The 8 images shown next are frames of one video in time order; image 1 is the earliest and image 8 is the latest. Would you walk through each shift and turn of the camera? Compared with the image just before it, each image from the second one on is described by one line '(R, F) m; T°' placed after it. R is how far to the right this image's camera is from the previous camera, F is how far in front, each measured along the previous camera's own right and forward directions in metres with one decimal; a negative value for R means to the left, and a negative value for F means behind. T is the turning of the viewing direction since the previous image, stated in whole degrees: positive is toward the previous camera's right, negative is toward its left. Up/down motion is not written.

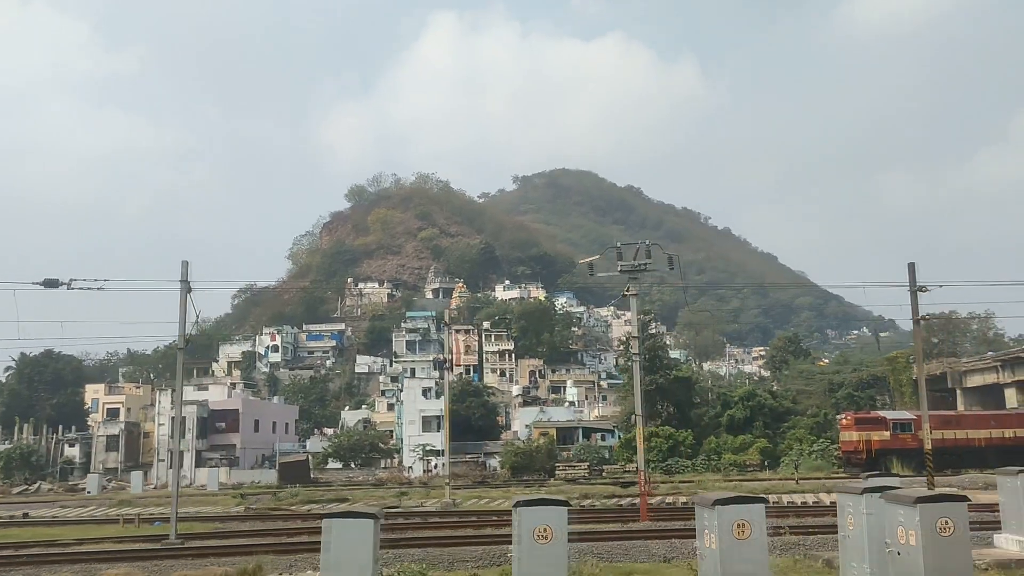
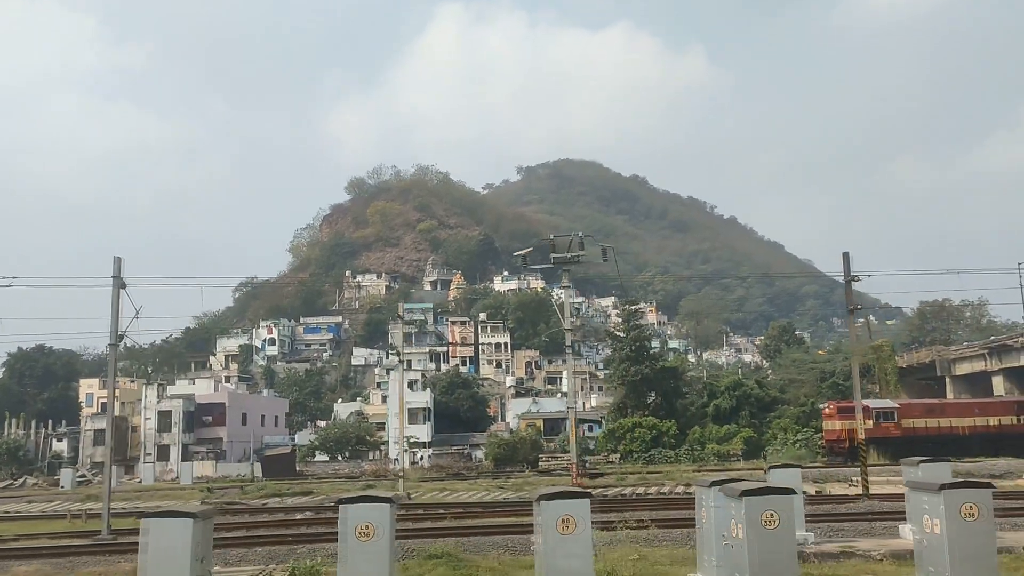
(+1.1, +0.1) m; 0°
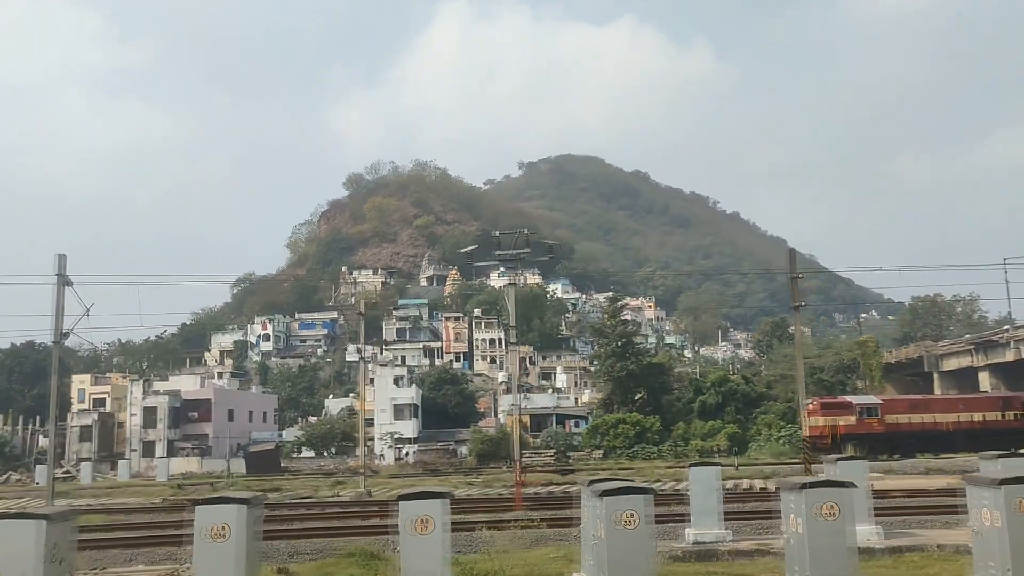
(+0.9, 0.0) m; 0°
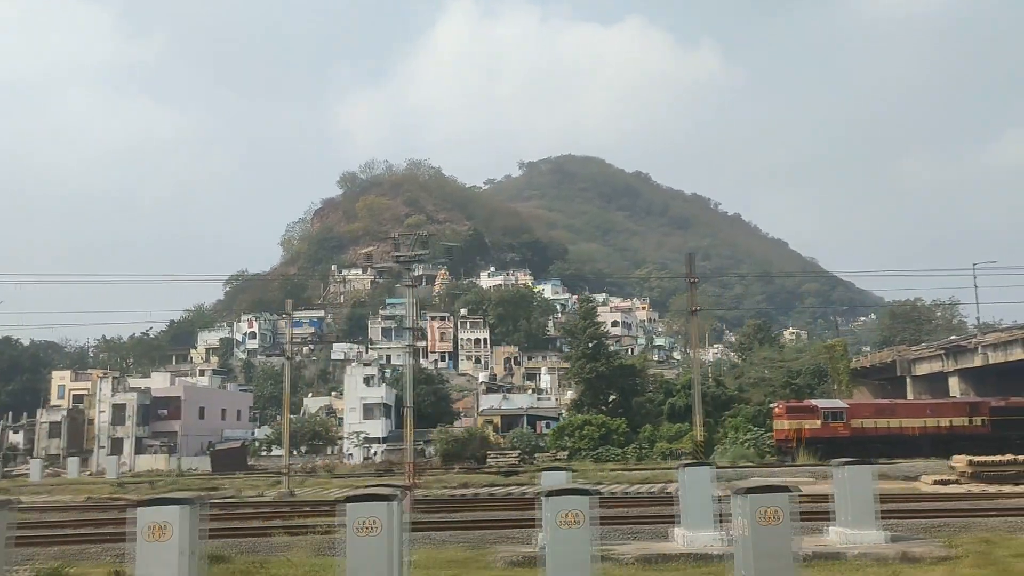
(+1.5, 0.0) m; 0°
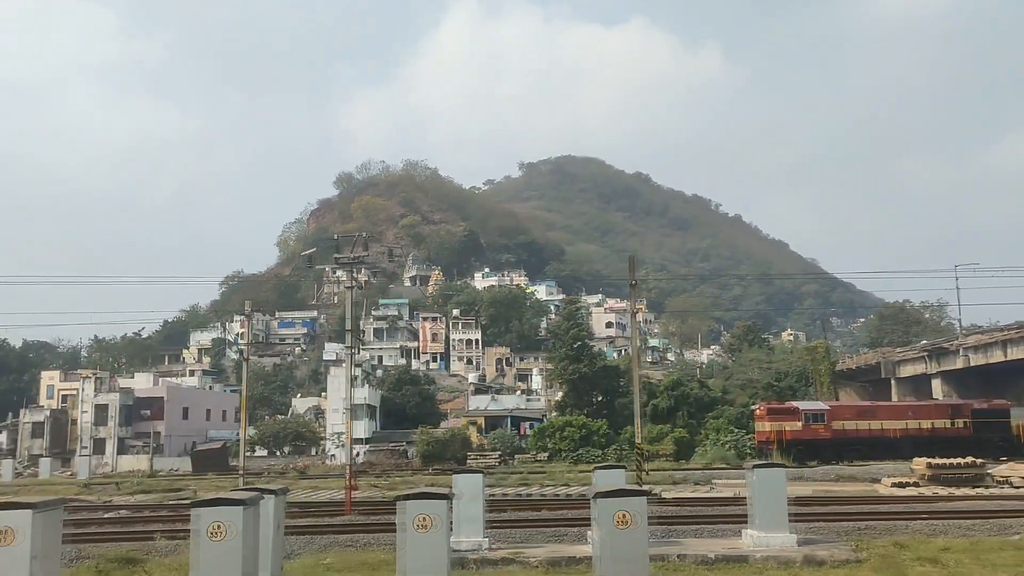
(+0.9, 0.0) m; 0°
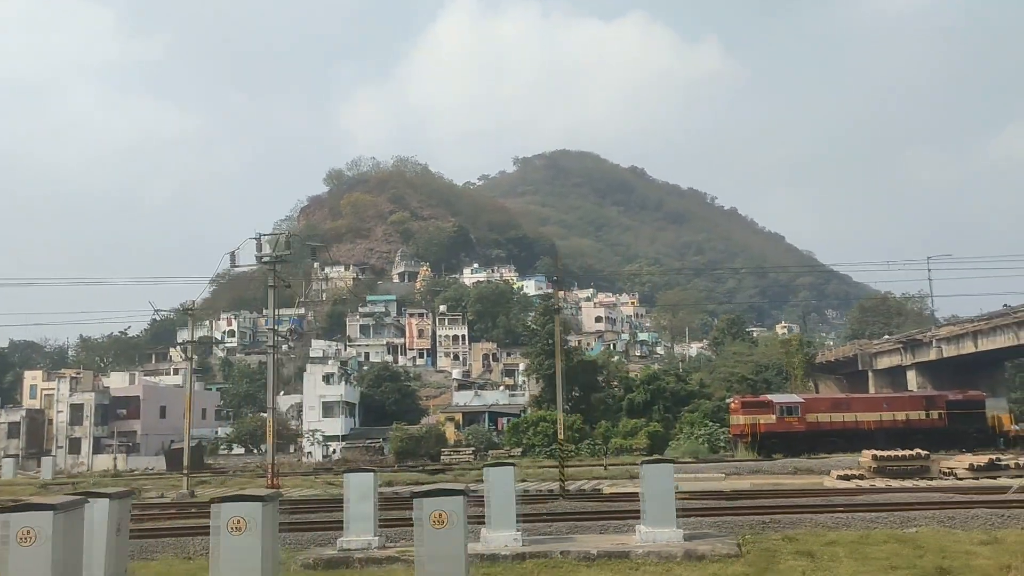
(+1.1, 0.0) m; 0°
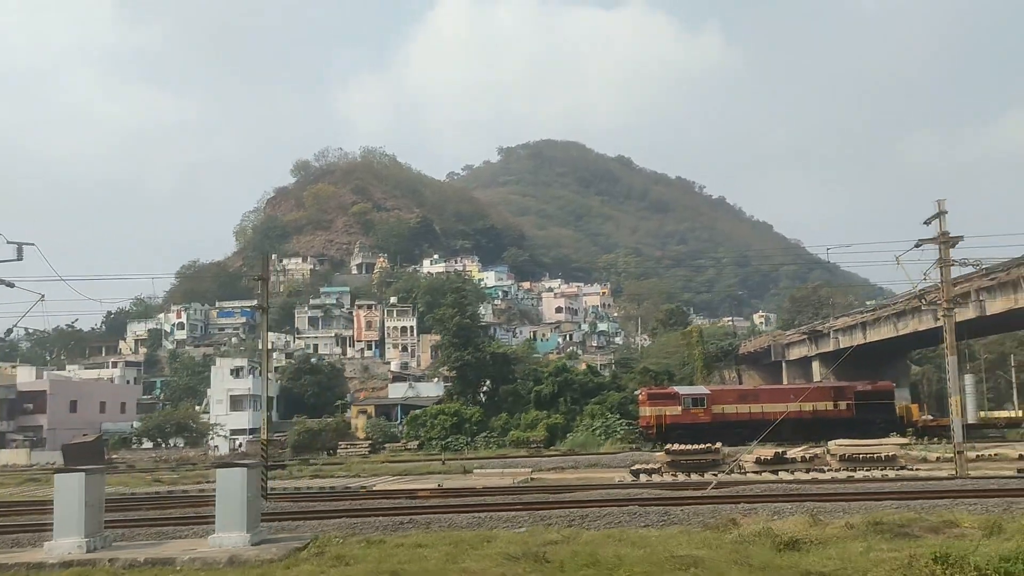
(+4.1, 0.0) m; +1°
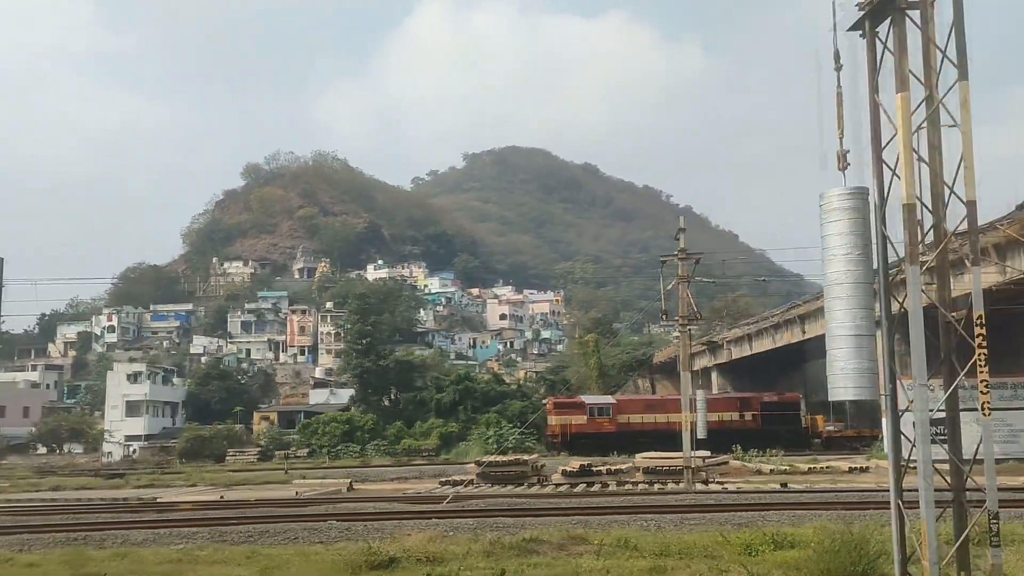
(+3.3, +0.1) m; +2°
